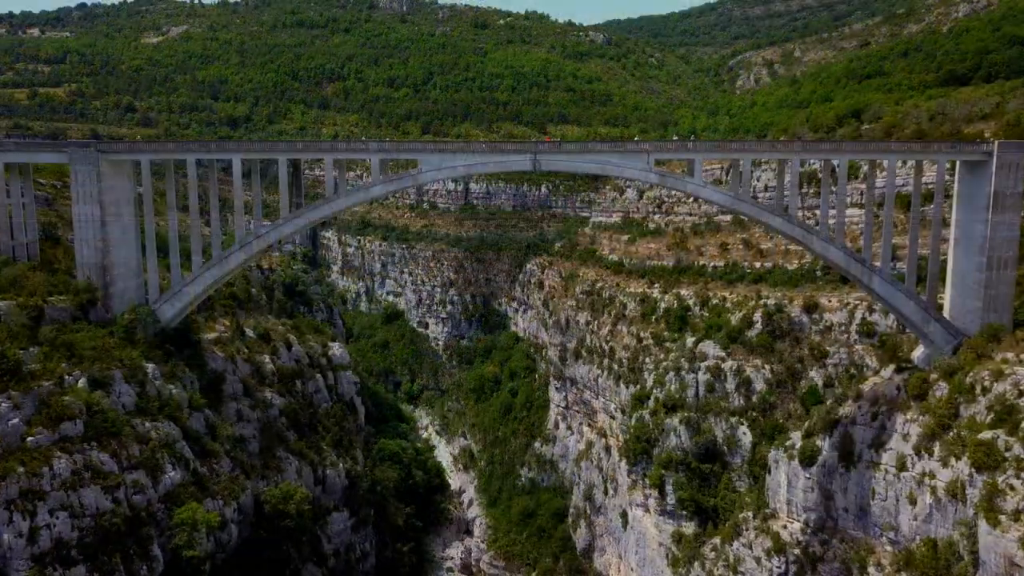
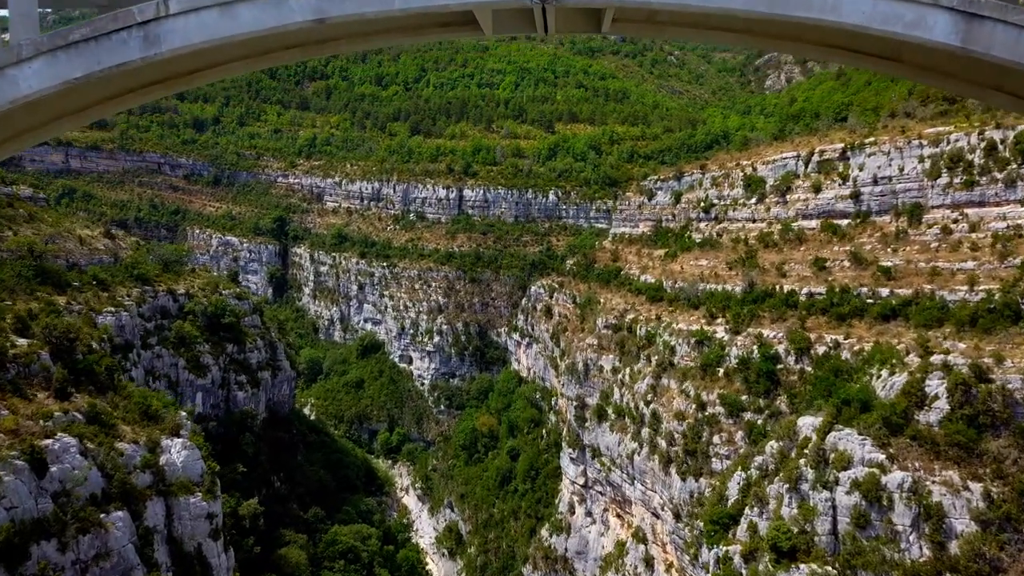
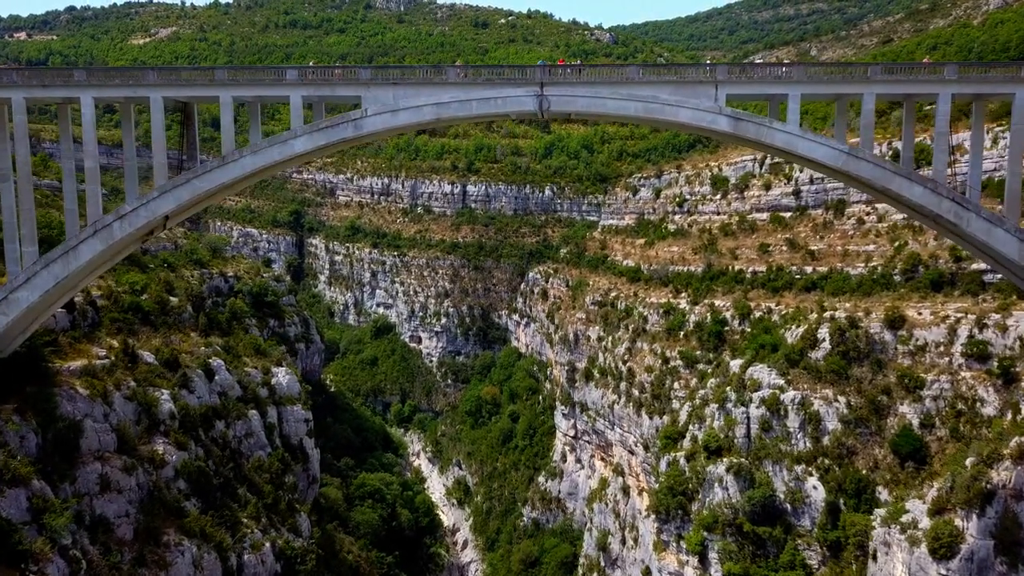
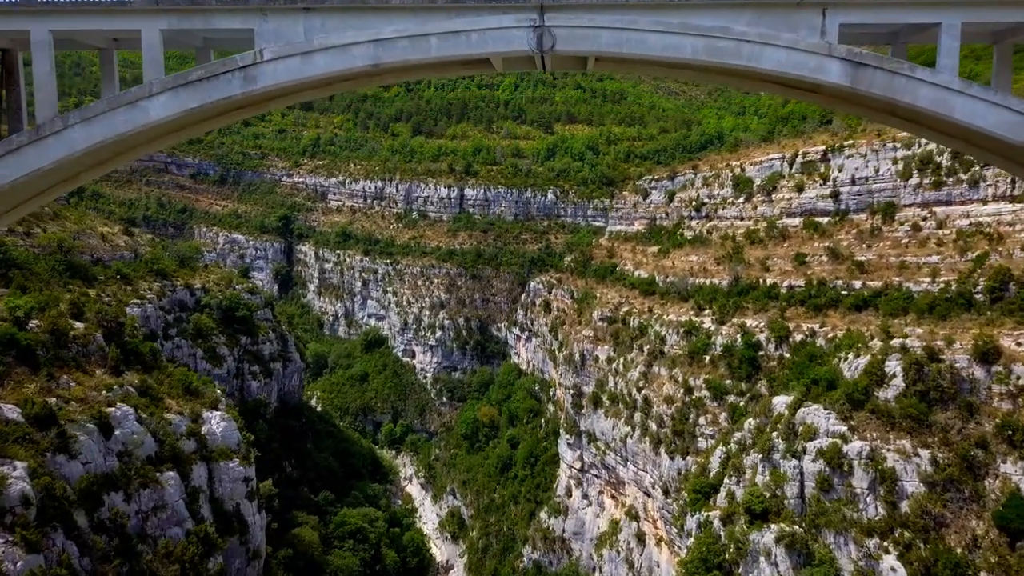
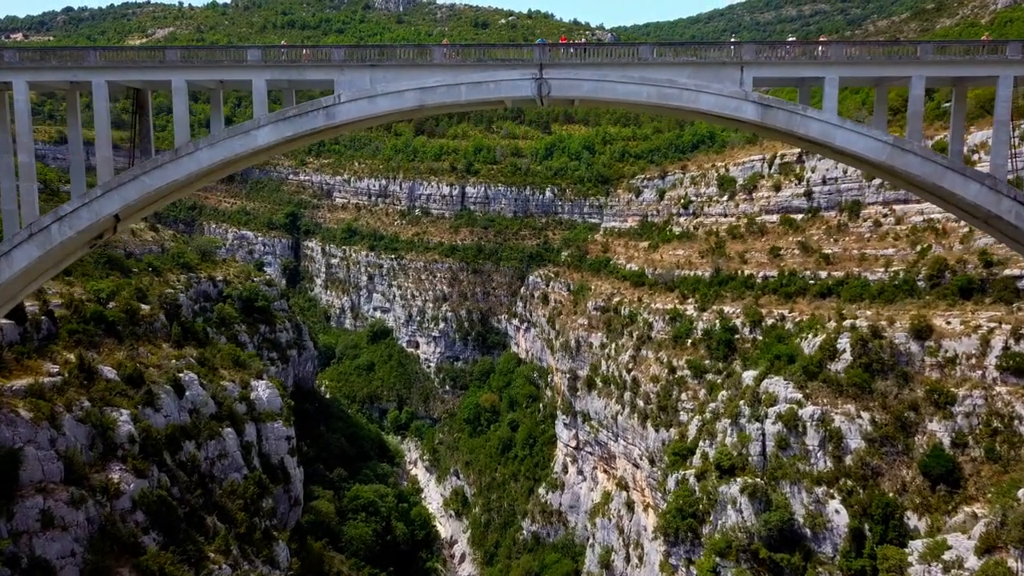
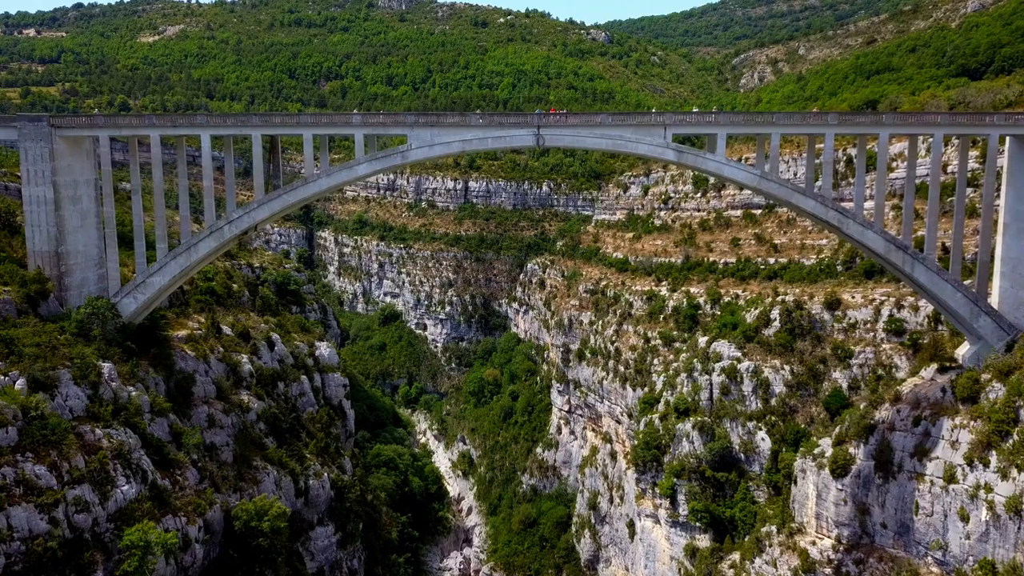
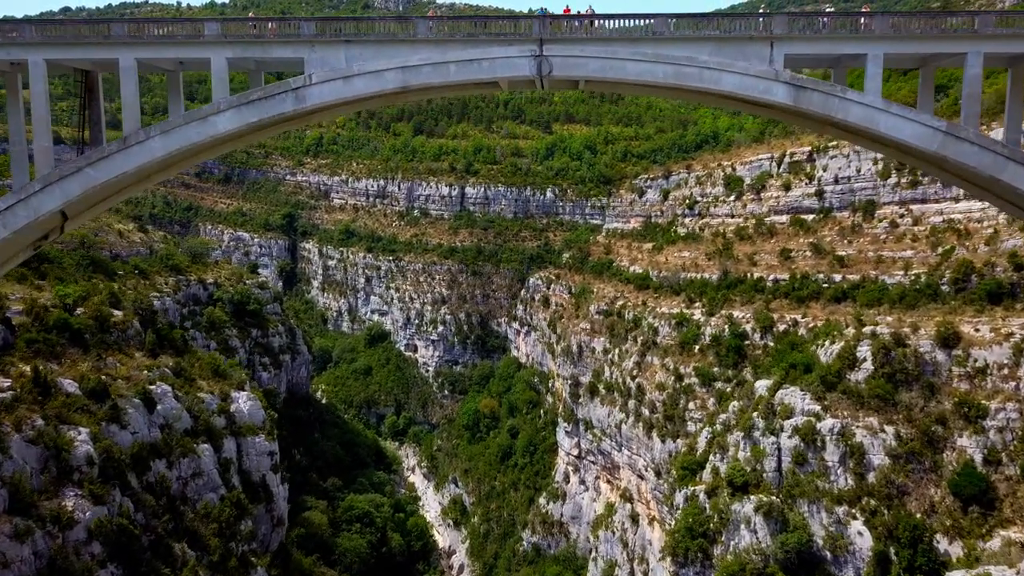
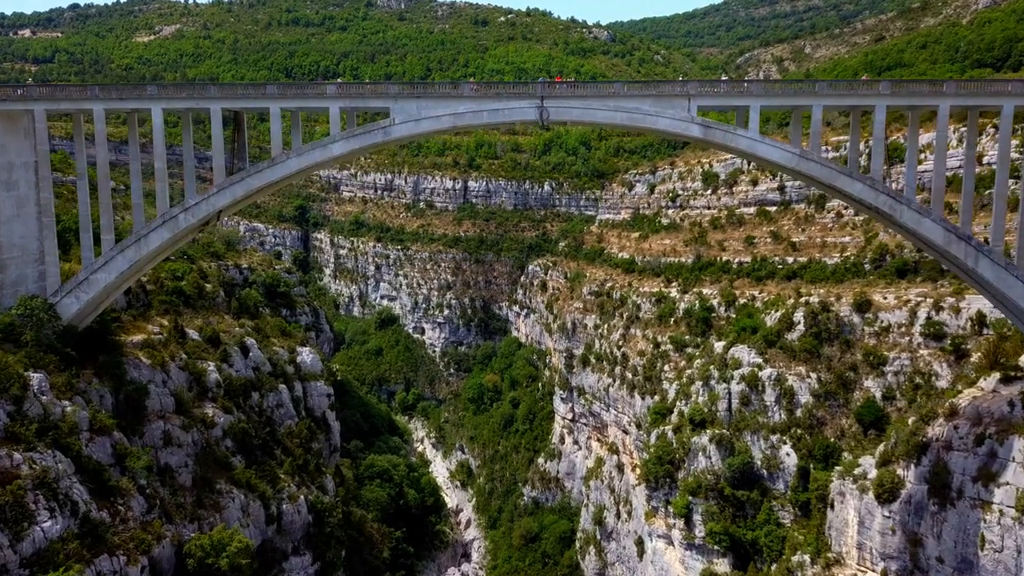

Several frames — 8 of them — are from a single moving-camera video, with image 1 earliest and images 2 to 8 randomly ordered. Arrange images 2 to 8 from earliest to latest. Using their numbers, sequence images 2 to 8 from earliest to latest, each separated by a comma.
6, 8, 3, 5, 7, 4, 2
